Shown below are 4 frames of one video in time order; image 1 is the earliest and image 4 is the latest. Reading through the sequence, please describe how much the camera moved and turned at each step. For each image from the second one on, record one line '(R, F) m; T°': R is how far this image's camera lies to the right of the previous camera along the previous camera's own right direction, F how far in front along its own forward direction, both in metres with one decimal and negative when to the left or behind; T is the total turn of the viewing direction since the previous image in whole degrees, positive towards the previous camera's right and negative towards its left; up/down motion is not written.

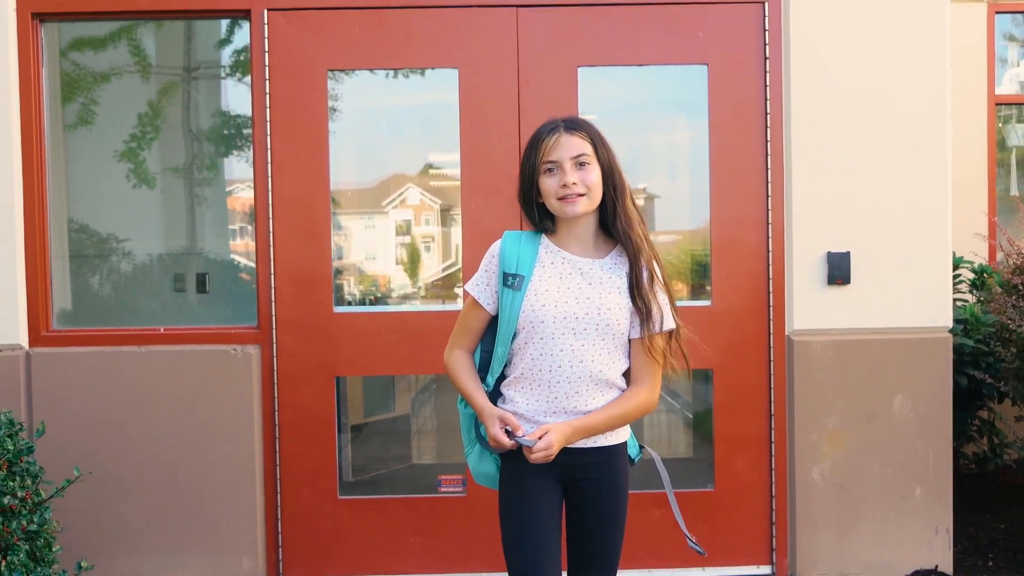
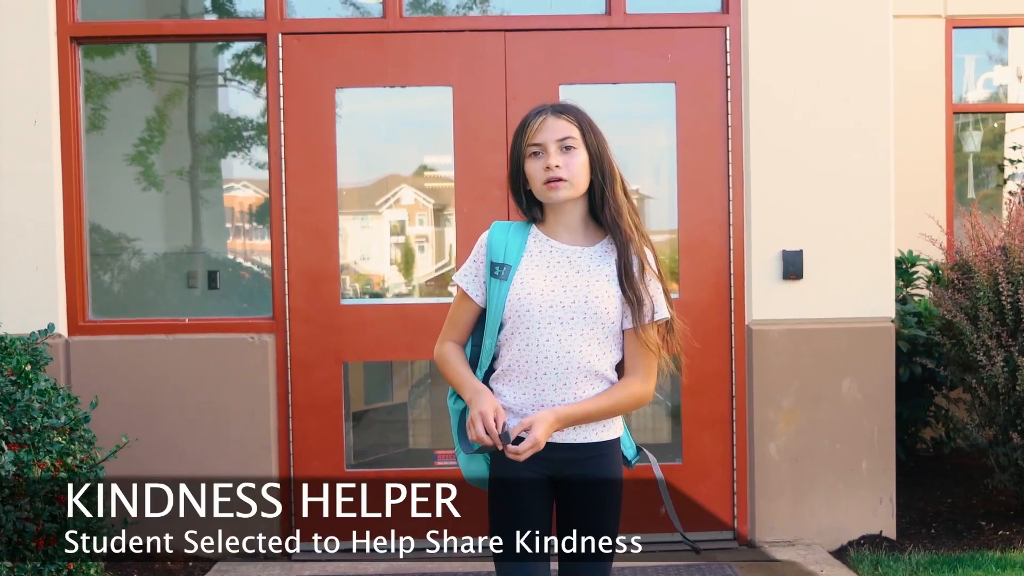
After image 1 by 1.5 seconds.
(0.0, -0.4) m; 0°
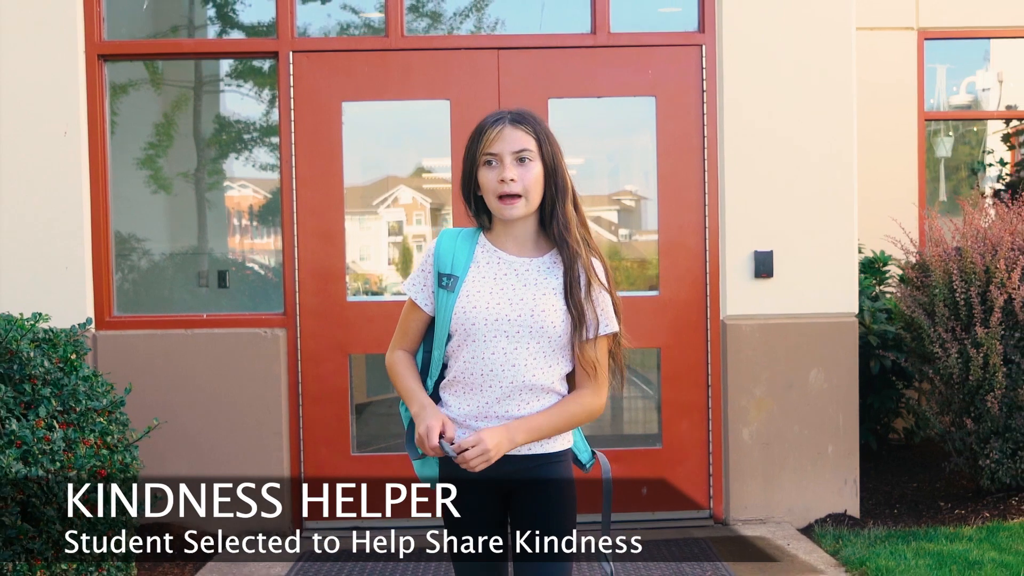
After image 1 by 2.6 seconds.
(0.0, -0.4) m; 0°
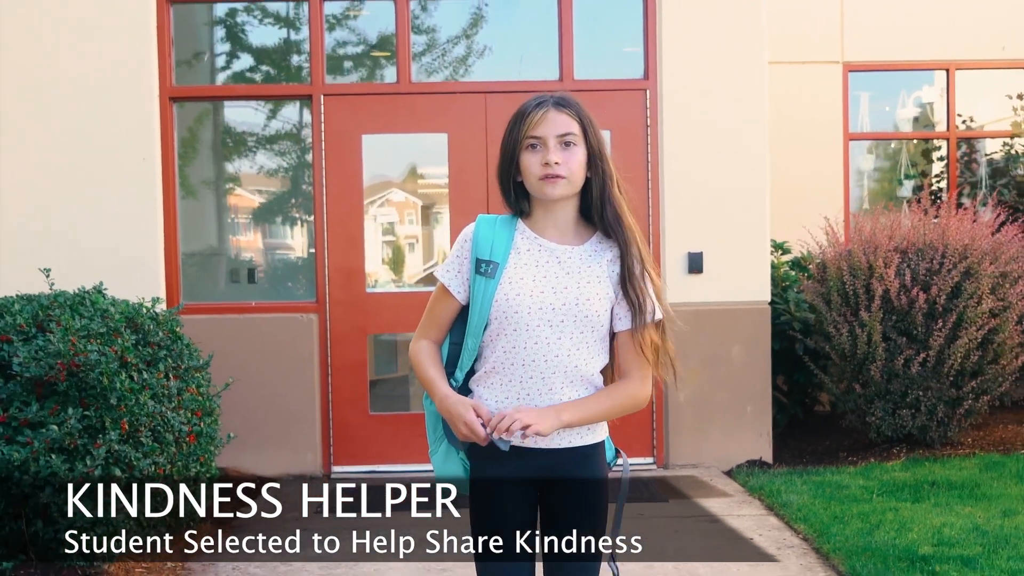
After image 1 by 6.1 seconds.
(0.0, -1.2) m; +1°
